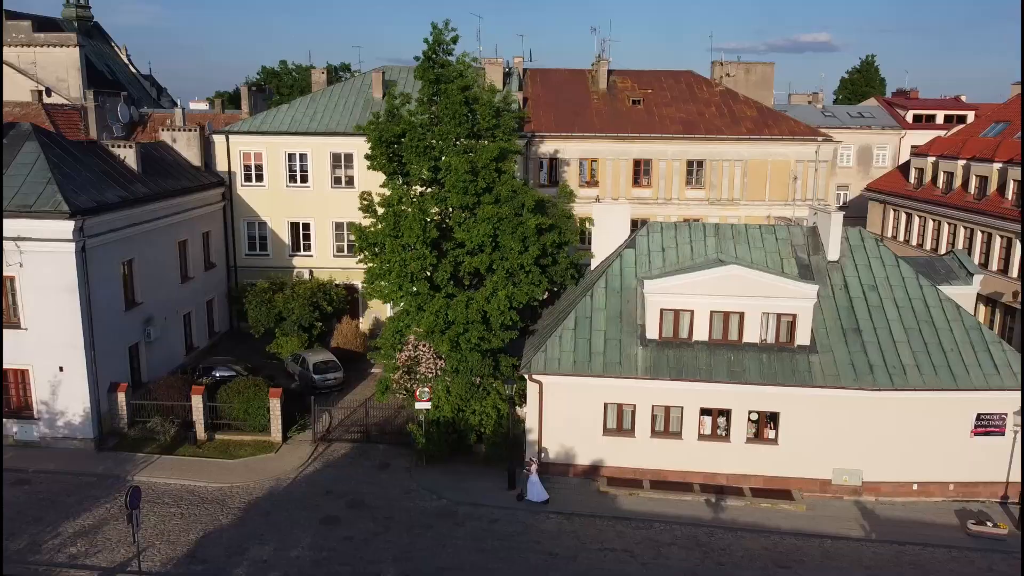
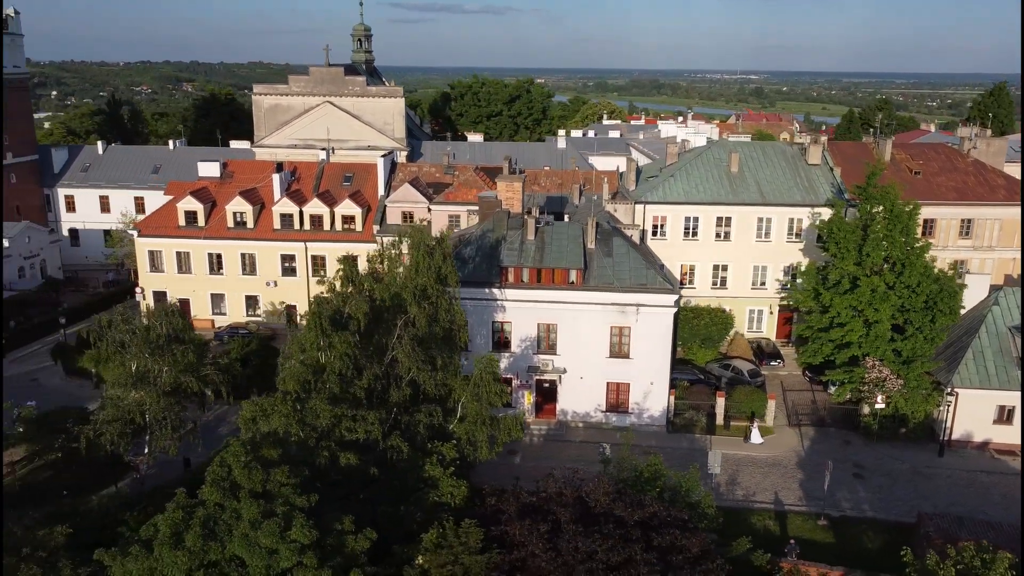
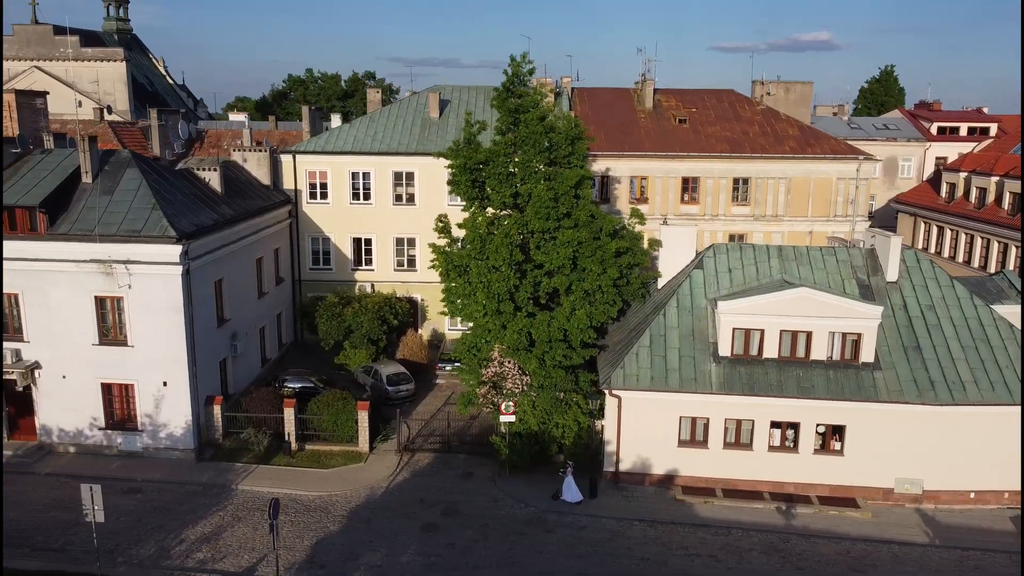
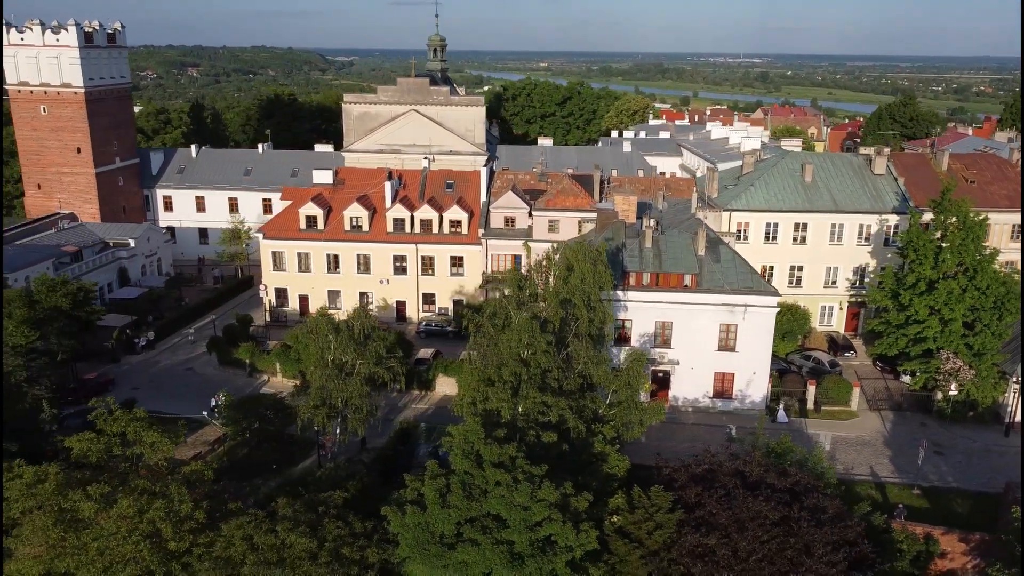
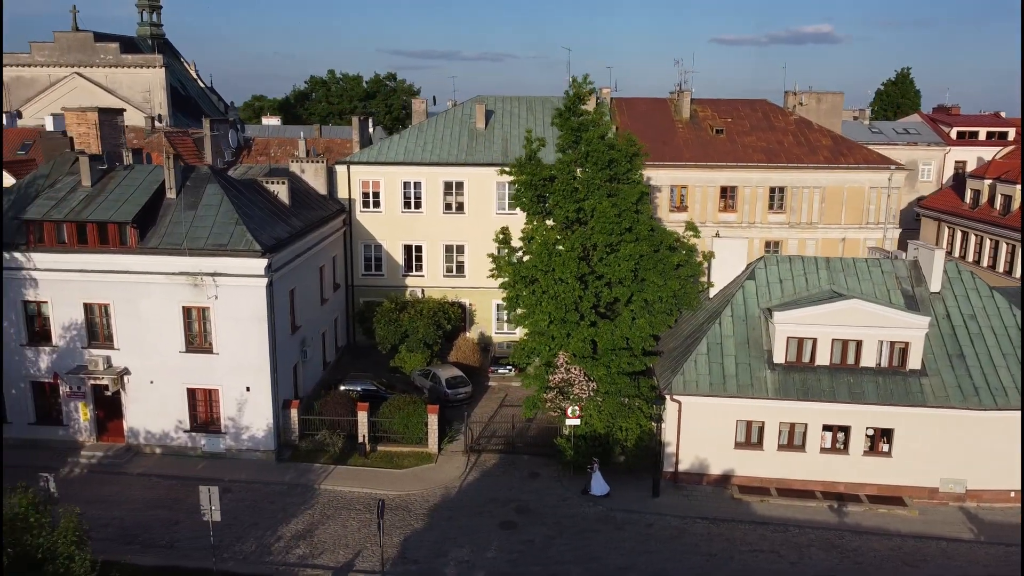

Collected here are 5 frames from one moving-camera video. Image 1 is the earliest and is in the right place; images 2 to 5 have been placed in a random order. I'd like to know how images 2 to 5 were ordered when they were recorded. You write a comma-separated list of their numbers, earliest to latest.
3, 5, 2, 4
